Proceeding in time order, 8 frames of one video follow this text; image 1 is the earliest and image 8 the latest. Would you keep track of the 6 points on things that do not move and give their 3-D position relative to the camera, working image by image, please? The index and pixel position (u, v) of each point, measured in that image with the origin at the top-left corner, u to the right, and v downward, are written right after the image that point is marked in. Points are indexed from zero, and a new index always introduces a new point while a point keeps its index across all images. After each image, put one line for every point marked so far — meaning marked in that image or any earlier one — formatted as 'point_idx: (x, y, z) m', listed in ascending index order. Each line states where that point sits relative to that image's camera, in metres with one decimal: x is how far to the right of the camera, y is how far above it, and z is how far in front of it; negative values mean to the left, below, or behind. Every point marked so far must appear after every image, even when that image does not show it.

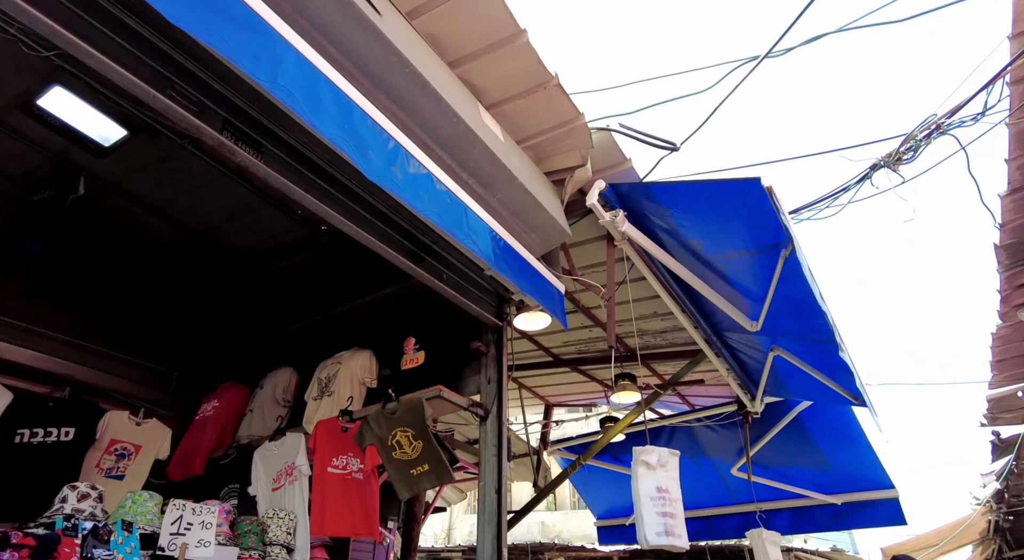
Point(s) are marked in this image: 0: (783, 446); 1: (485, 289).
0: (+3.1, -1.9, +6.8) m
1: (-0.2, -0.1, +3.6) m
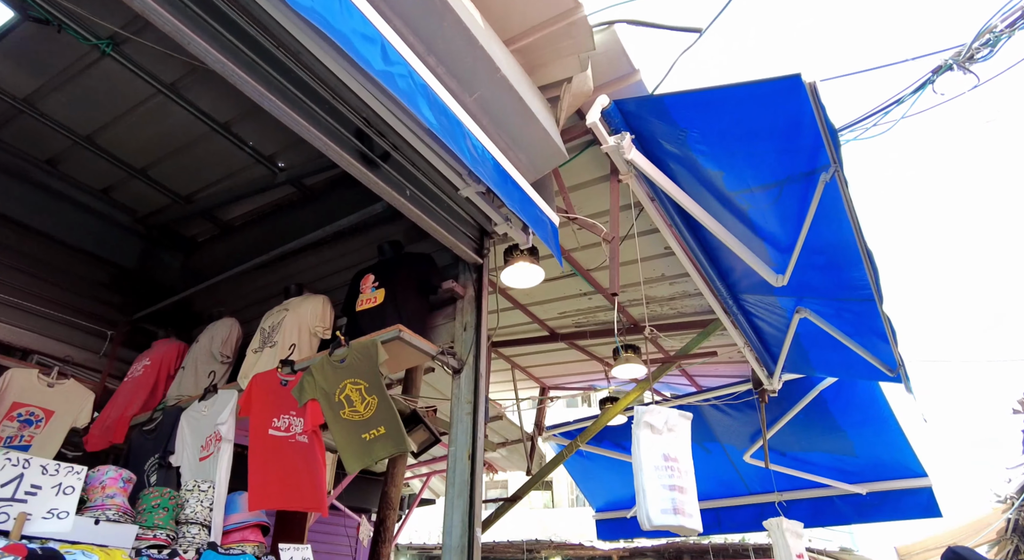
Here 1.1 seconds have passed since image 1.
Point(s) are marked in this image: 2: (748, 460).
0: (+3.0, -1.5, +6.2) m
1: (-0.2, +0.3, +3.0) m
2: (+2.5, -1.9, +6.5) m
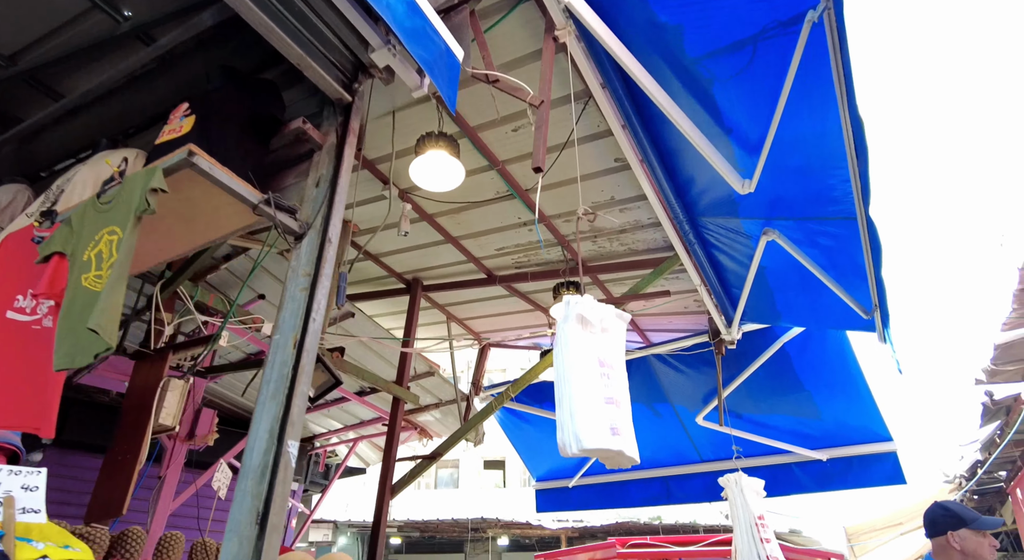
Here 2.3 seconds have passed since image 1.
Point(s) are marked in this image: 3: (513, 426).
0: (+2.3, -1.0, +5.6) m
1: (-0.7, +0.9, +2.2) m
2: (+1.8, -1.4, +5.9) m
3: (0.0, -1.8, +7.2) m
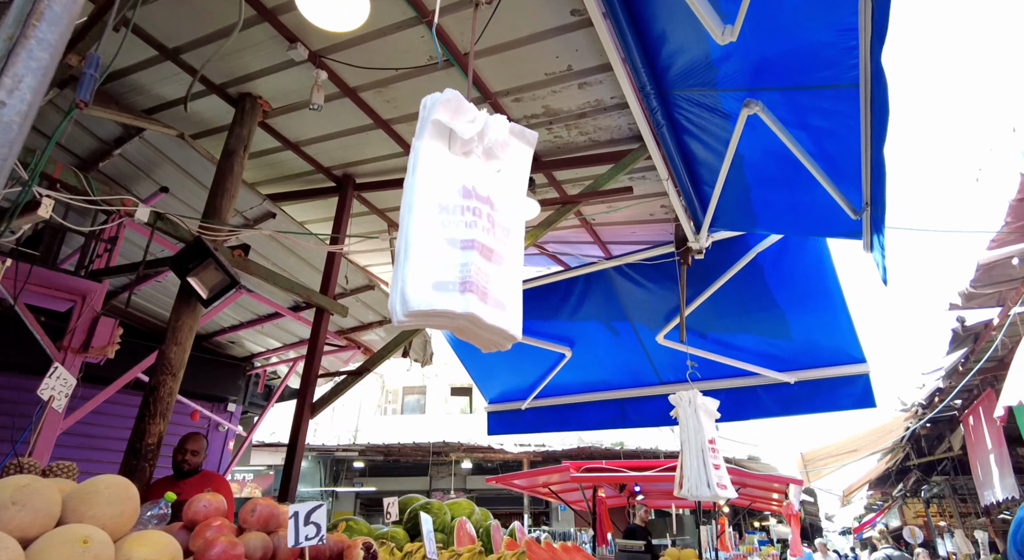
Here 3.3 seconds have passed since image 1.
0: (+1.8, -0.2, +5.1) m
1: (-1.0, +1.3, +1.4) m
2: (+1.3, -0.5, +5.4) m
3: (-0.6, -0.7, +6.7) m
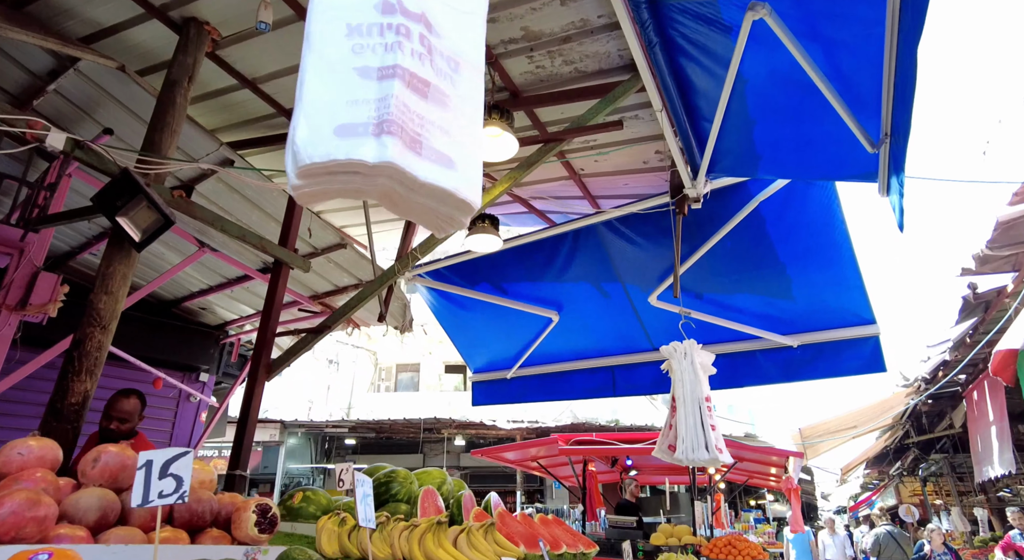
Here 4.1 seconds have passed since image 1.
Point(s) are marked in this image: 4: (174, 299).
0: (+1.7, +0.1, +4.7) m
1: (-1.1, +1.6, +0.9) m
2: (+1.2, -0.2, +5.0) m
3: (-0.7, -0.3, +6.3) m
4: (-3.7, -0.2, +6.7) m
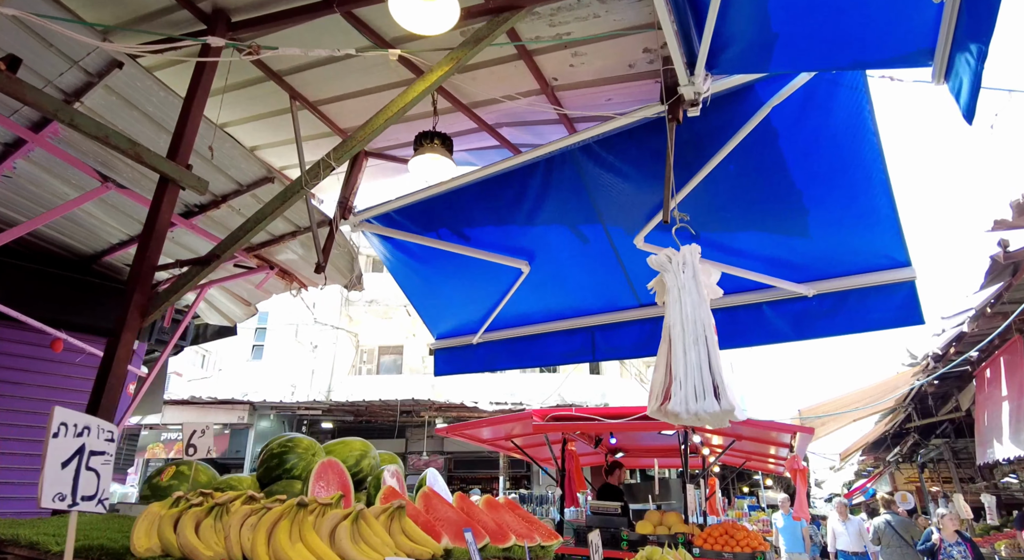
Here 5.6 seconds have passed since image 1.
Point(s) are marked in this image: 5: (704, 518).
0: (+1.4, +0.5, +3.8) m
1: (-1.3, +1.9, 0.0) m
2: (+0.9, +0.2, +4.1) m
3: (-1.0, +0.1, +5.4) m
4: (-4.0, +0.3, +5.8) m
5: (+2.3, -2.9, +7.4) m
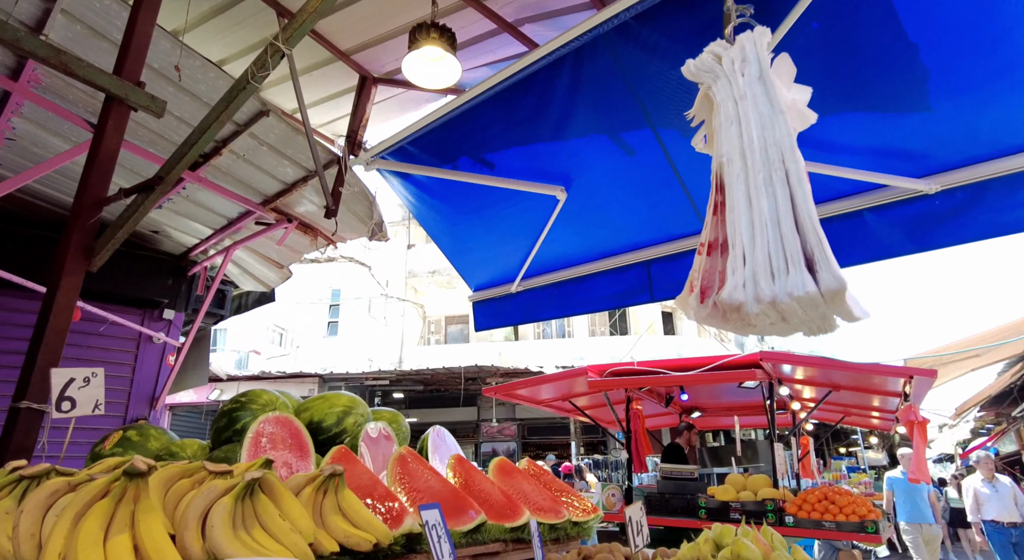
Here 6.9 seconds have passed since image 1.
0: (+1.5, +1.0, +2.9) m
1: (-1.8, +2.1, -0.6) m
2: (+1.0, +0.7, +3.3) m
3: (-0.7, +0.6, +4.8) m
4: (-3.7, +0.6, +5.5) m
5: (+3.0, -2.2, +6.5) m
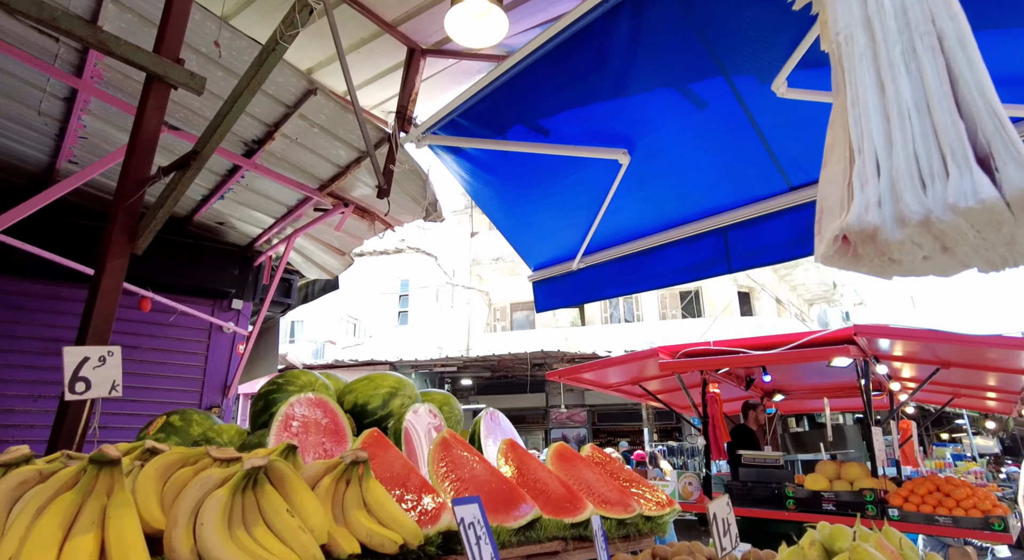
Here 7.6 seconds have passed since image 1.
0: (+1.7, +1.2, +2.5) m
1: (-2.0, +2.1, -0.7) m
2: (+1.3, +0.9, +2.9) m
3: (-0.3, +0.7, +4.6) m
4: (-3.1, +0.6, +5.6) m
5: (+3.7, -1.8, +5.9) m
